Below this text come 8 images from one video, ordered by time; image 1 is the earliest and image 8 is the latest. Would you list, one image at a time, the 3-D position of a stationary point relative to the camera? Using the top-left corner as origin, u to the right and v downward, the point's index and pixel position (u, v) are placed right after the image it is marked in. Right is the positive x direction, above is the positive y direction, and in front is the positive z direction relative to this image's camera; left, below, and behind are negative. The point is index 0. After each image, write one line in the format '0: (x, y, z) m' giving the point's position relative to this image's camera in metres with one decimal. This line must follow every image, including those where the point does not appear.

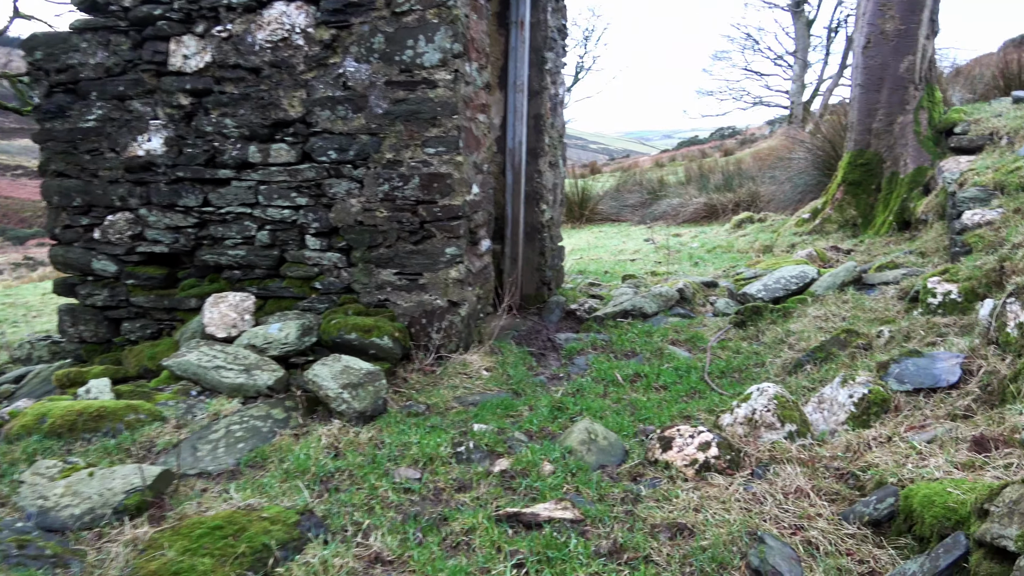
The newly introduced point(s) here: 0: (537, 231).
0: (+0.2, +0.4, +5.0) m
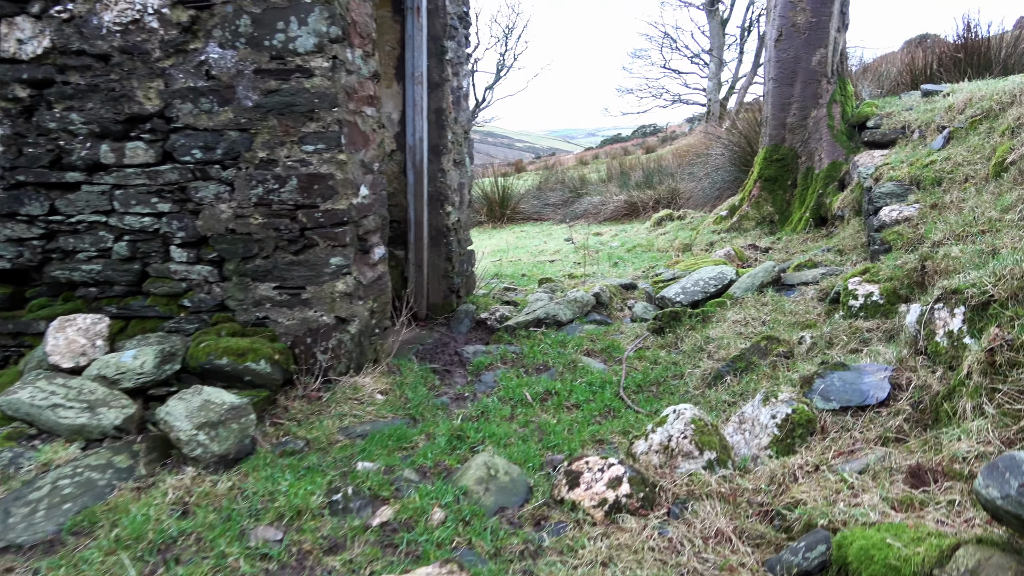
0: (-0.4, +0.3, +4.6) m
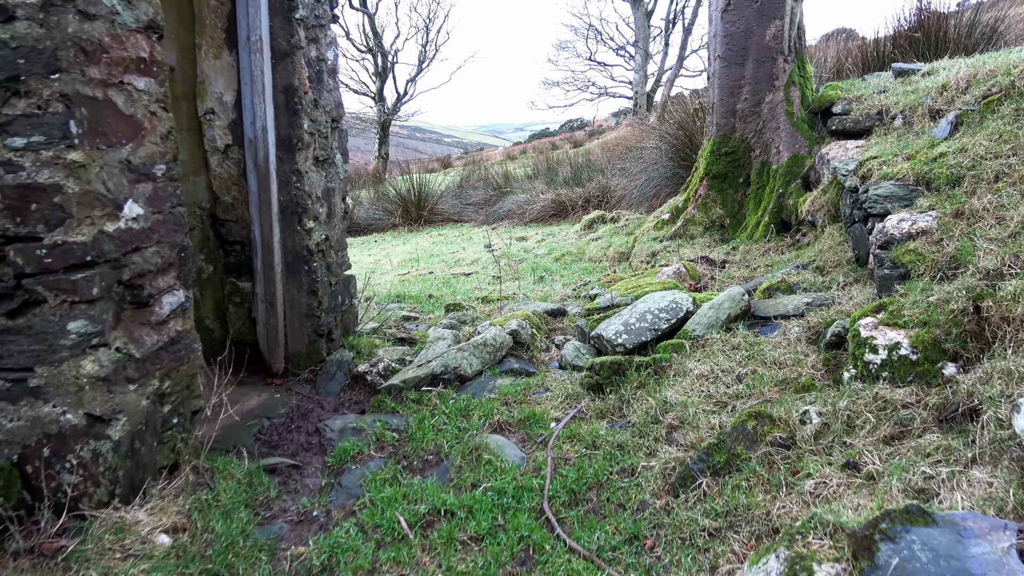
0: (-0.9, +0.1, +3.4) m
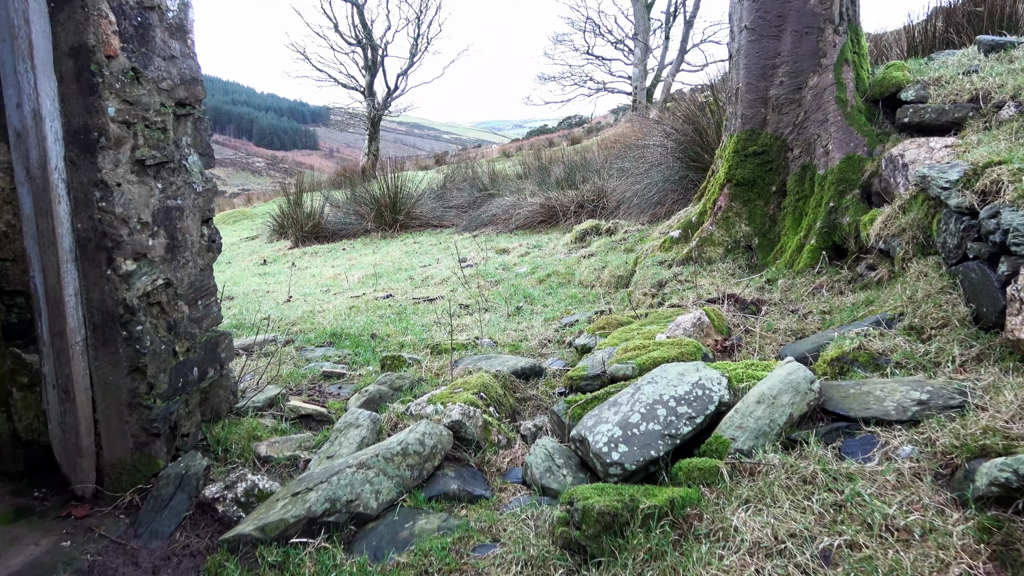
0: (-1.1, -0.1, +2.2) m
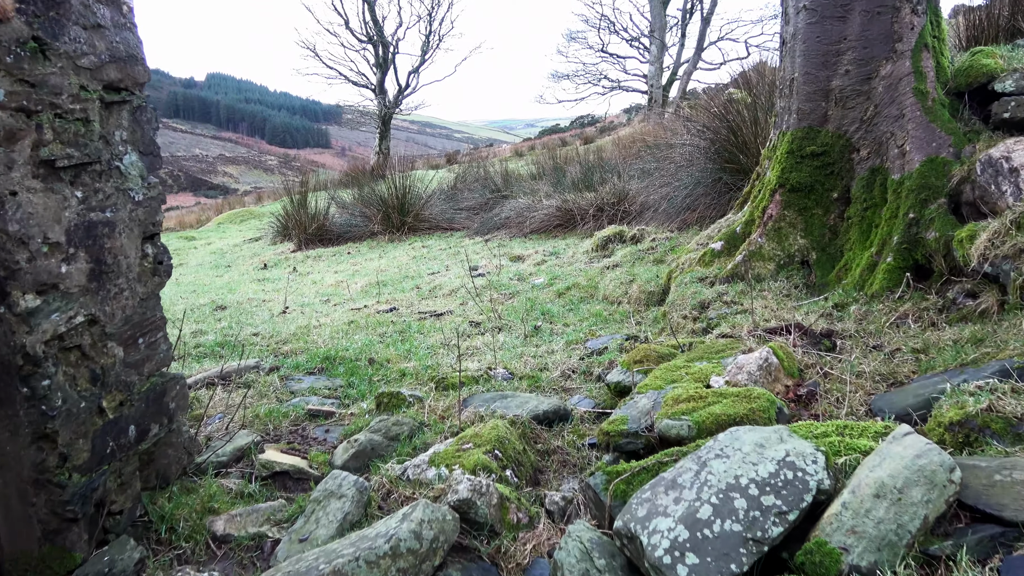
0: (-1.1, -0.2, +1.7) m
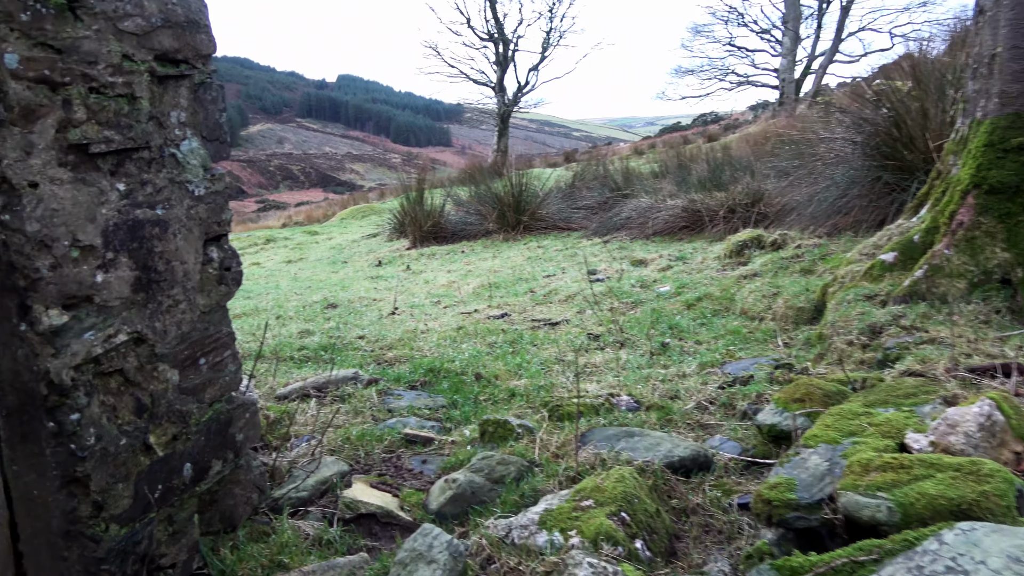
0: (-0.8, -0.2, +1.4) m
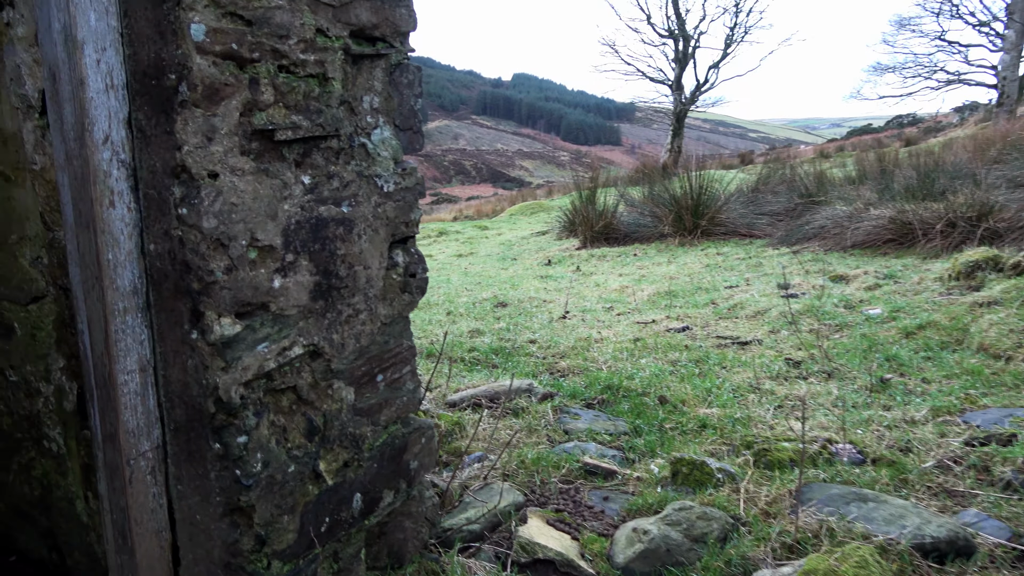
0: (-0.5, -0.2, +1.2) m
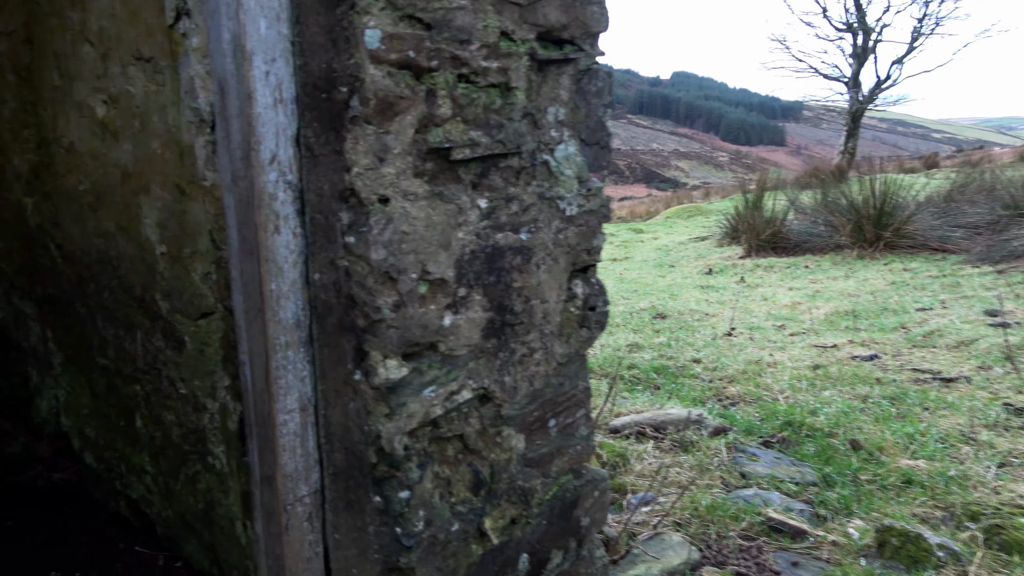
0: (-0.2, -0.3, +1.1) m
